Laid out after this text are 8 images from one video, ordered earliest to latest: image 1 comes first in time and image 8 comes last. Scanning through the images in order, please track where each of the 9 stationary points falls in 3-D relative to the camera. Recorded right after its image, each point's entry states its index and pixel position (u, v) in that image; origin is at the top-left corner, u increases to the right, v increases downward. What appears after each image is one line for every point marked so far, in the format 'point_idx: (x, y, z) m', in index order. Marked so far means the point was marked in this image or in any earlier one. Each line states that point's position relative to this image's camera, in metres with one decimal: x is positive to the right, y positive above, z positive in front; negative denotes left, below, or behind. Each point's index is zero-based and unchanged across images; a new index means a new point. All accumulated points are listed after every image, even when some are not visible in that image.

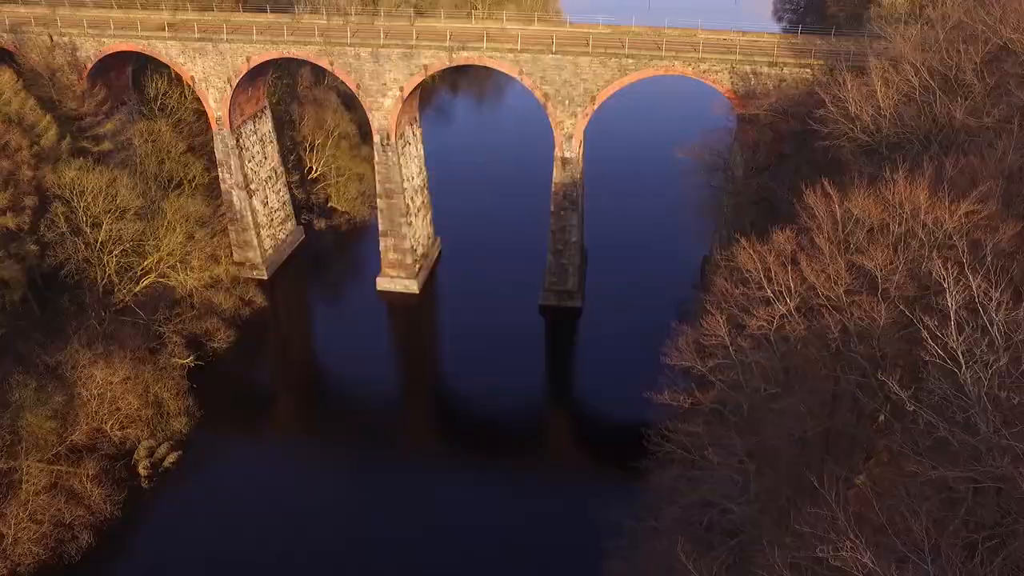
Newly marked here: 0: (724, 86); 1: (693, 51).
0: (+4.7, +4.5, +19.1) m
1: (+4.1, +5.4, +19.4) m
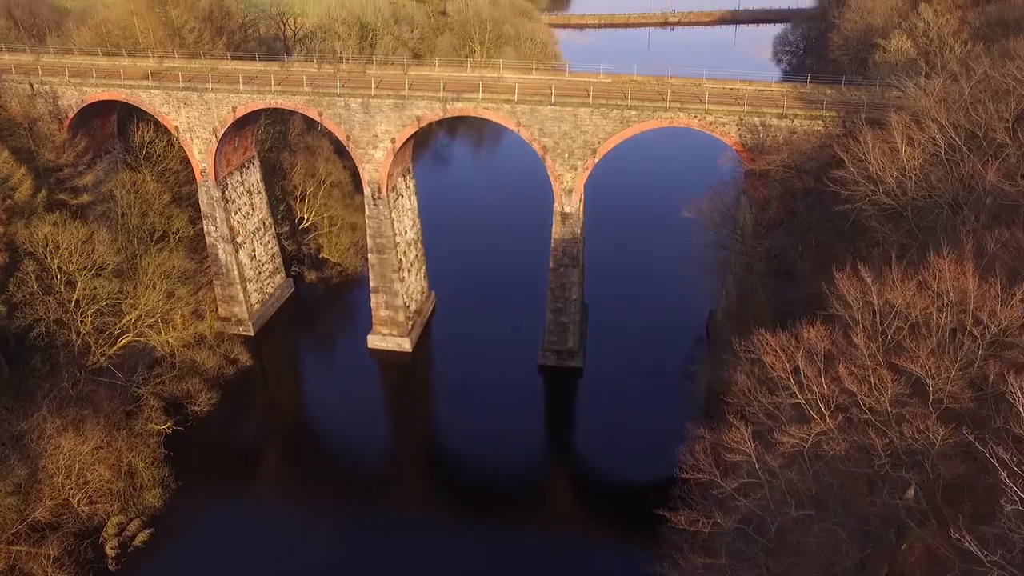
0: (+4.6, +3.2, +18.2) m
1: (+4.0, +4.0, +18.5) m
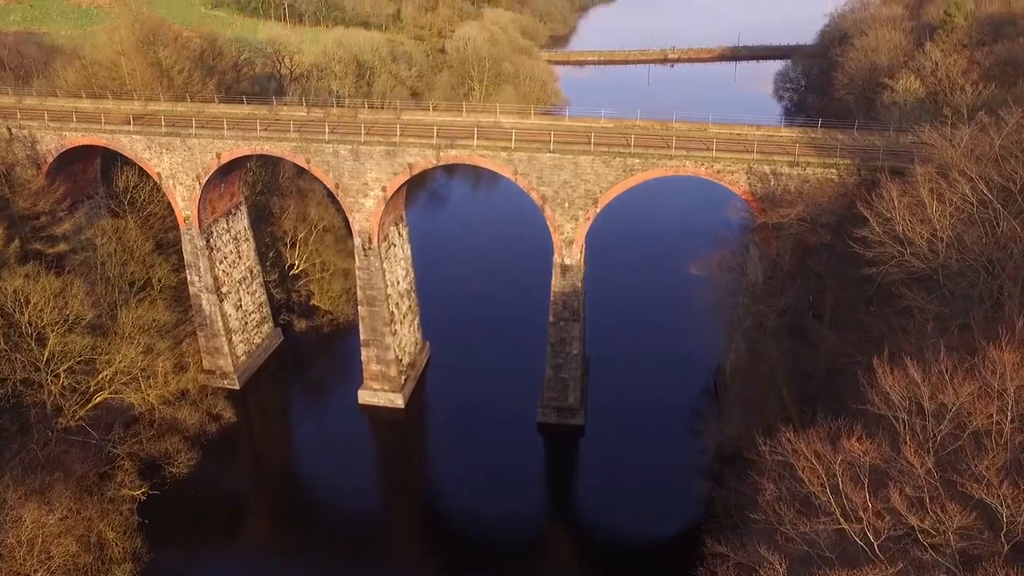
0: (+4.6, +2.0, +17.2) m
1: (+4.0, +2.8, +17.6) m
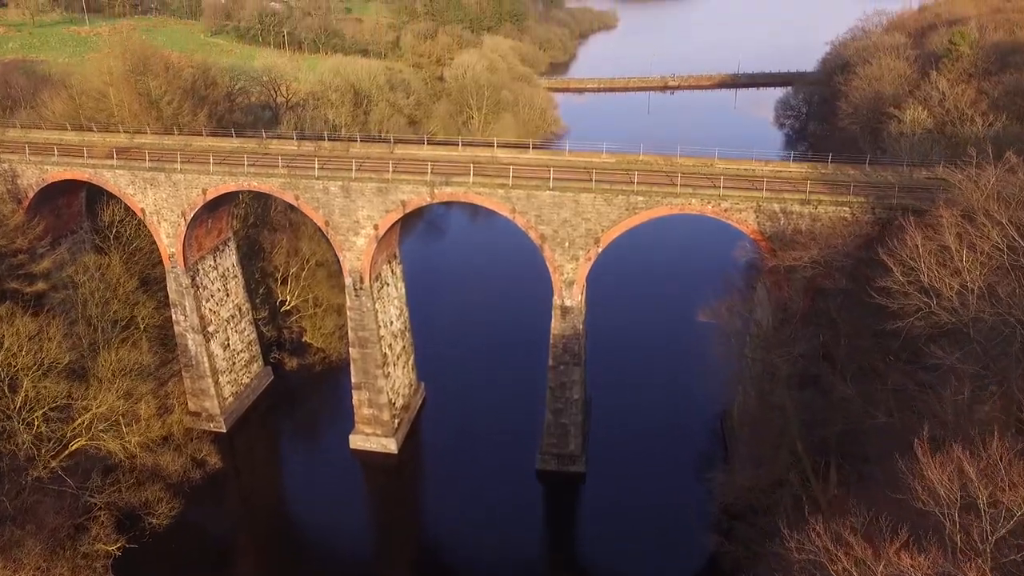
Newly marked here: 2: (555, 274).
0: (+4.5, +1.2, +16.4) m
1: (+3.9, +2.0, +16.8) m
2: (+0.9, +0.3, +17.4) m
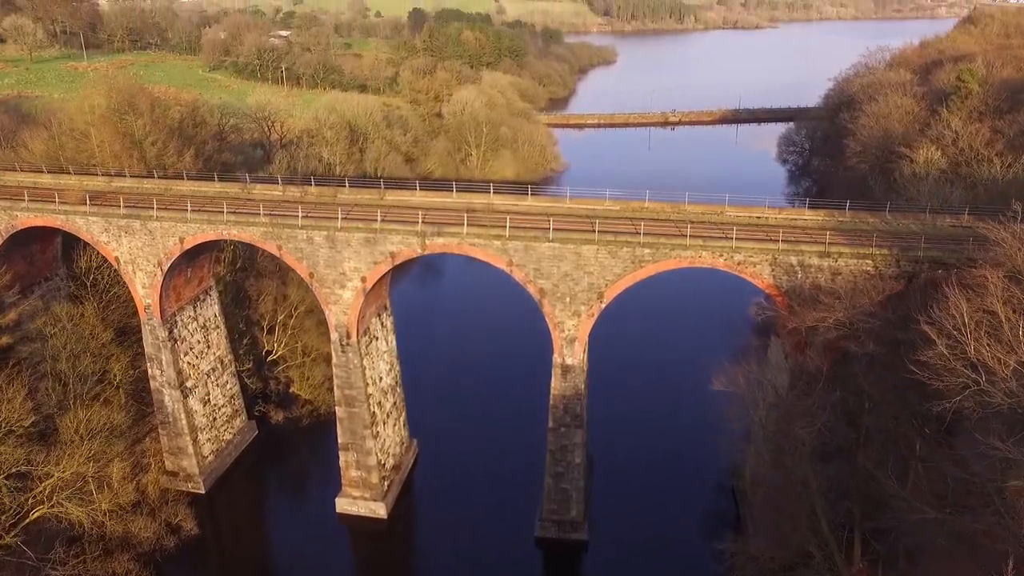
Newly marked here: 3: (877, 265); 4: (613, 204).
0: (+4.5, +0.1, +15.2) m
1: (+3.9, +0.9, +15.6) m
2: (+0.8, -0.8, +16.2) m
3: (+6.3, +0.4, +14.9) m
4: (+2.1, +1.7, +17.6) m
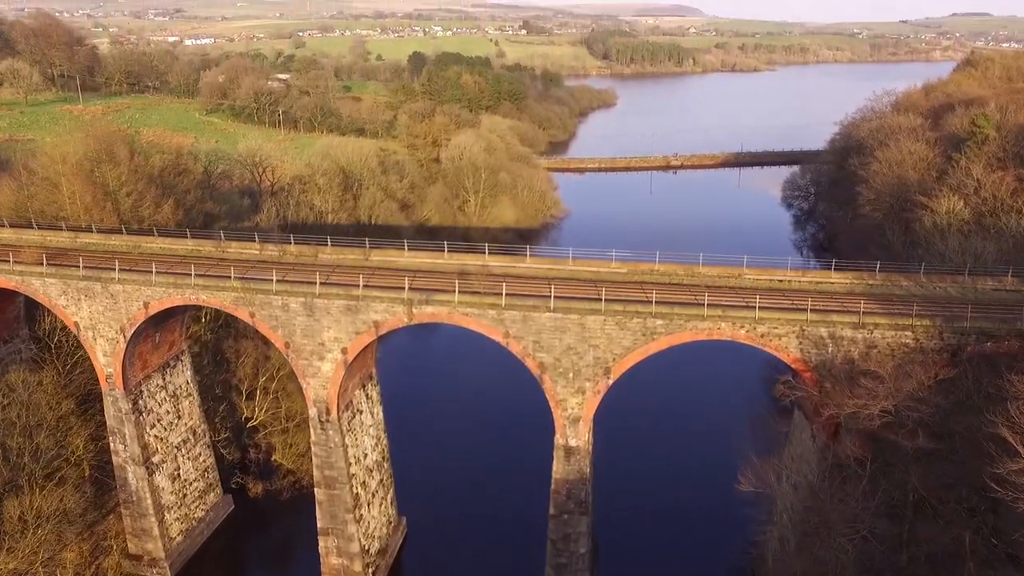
0: (+4.4, -1.1, +13.6) m
1: (+3.8, -0.3, +14.0) m
2: (+0.8, -2.0, +14.5) m
3: (+6.3, -0.8, +13.3) m
4: (+2.0, +0.4, +16.0) m
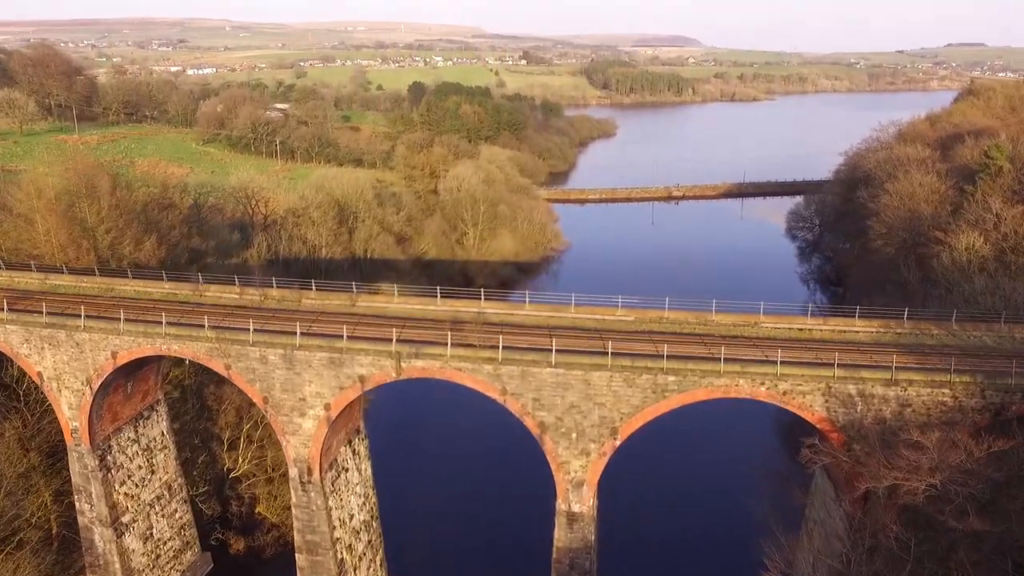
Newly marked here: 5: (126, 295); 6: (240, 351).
0: (+4.4, -1.8, +12.3) m
1: (+3.8, -1.1, +12.8) m
2: (+0.7, -2.8, +13.2) m
3: (+6.3, -1.5, +12.0) m
4: (+2.0, -0.4, +14.8) m
5: (-7.6, -0.2, +16.9) m
6: (-4.5, -1.0, +14.1) m
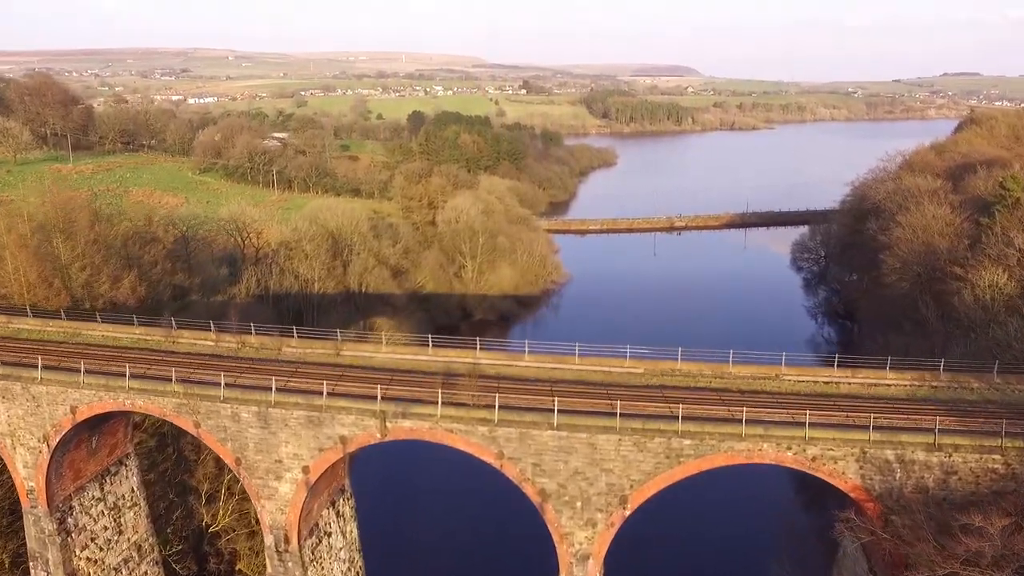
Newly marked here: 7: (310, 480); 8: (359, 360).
0: (+4.4, -2.5, +11.0) m
1: (+3.7, -1.8, +11.5) m
2: (+0.7, -3.6, +11.9) m
3: (+6.2, -2.2, +10.7) m
4: (+2.0, -1.2, +13.5) m
5: (-7.7, -1.0, +15.6) m
6: (-4.5, -1.8, +12.8) m
7: (-3.0, -2.8, +12.6) m
8: (-2.6, -1.1, +14.3) m
